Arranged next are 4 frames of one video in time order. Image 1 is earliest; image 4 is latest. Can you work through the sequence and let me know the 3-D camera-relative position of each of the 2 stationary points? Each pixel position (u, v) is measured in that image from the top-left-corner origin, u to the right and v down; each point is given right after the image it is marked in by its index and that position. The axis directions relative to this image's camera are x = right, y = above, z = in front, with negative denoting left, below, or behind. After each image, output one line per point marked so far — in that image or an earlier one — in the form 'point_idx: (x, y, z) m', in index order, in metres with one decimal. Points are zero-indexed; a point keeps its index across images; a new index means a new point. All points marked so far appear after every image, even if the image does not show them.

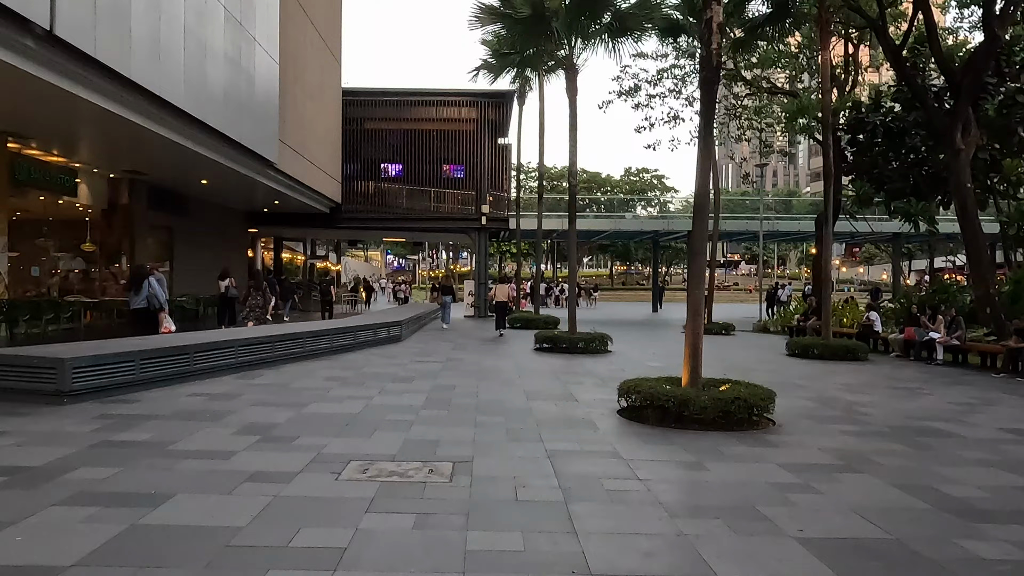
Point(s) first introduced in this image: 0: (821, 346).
0: (+6.1, -1.2, +13.9) m
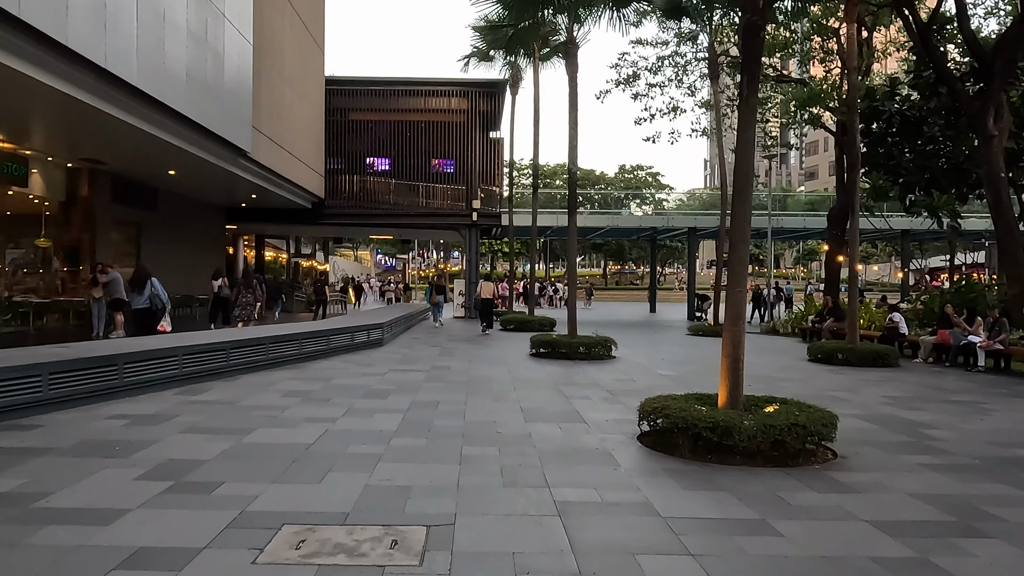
0: (+6.0, -1.1, +12.6) m
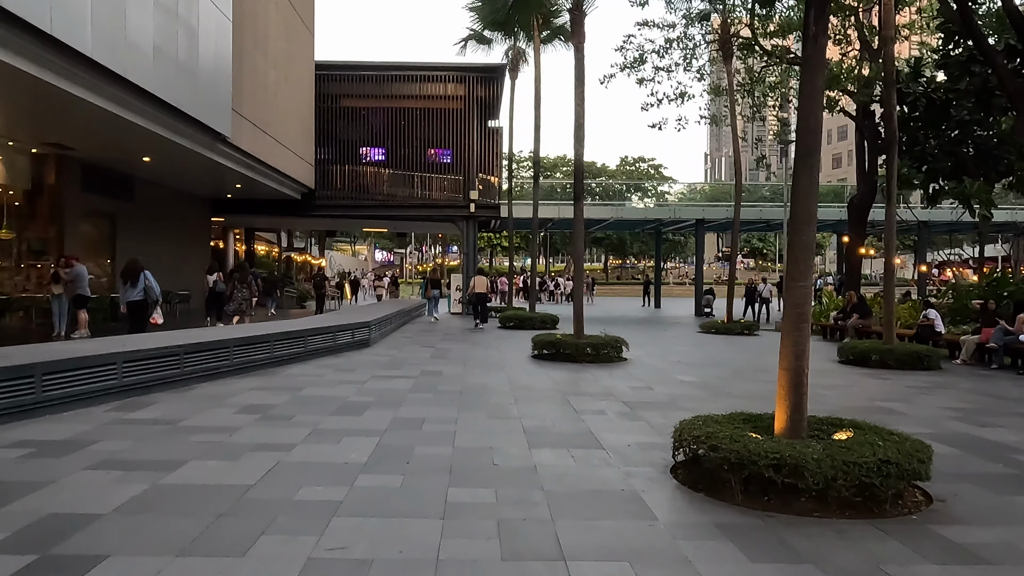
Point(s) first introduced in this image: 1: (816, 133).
0: (+6.0, -1.0, +11.3) m
1: (+1.9, +1.0, +4.5) m
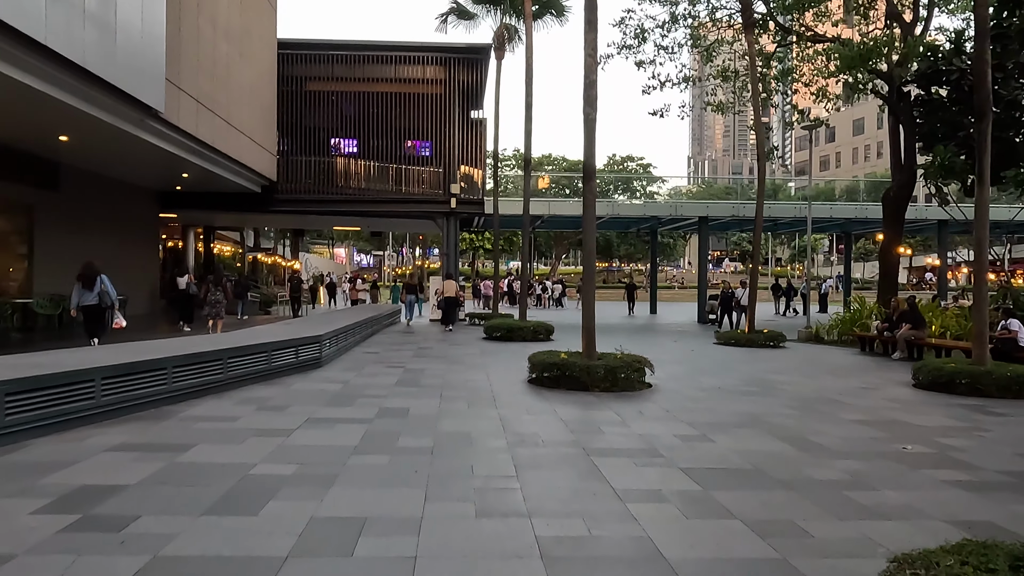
0: (+5.8, -1.1, +8.9) m
1: (+2.0, +1.0, +2.0) m
